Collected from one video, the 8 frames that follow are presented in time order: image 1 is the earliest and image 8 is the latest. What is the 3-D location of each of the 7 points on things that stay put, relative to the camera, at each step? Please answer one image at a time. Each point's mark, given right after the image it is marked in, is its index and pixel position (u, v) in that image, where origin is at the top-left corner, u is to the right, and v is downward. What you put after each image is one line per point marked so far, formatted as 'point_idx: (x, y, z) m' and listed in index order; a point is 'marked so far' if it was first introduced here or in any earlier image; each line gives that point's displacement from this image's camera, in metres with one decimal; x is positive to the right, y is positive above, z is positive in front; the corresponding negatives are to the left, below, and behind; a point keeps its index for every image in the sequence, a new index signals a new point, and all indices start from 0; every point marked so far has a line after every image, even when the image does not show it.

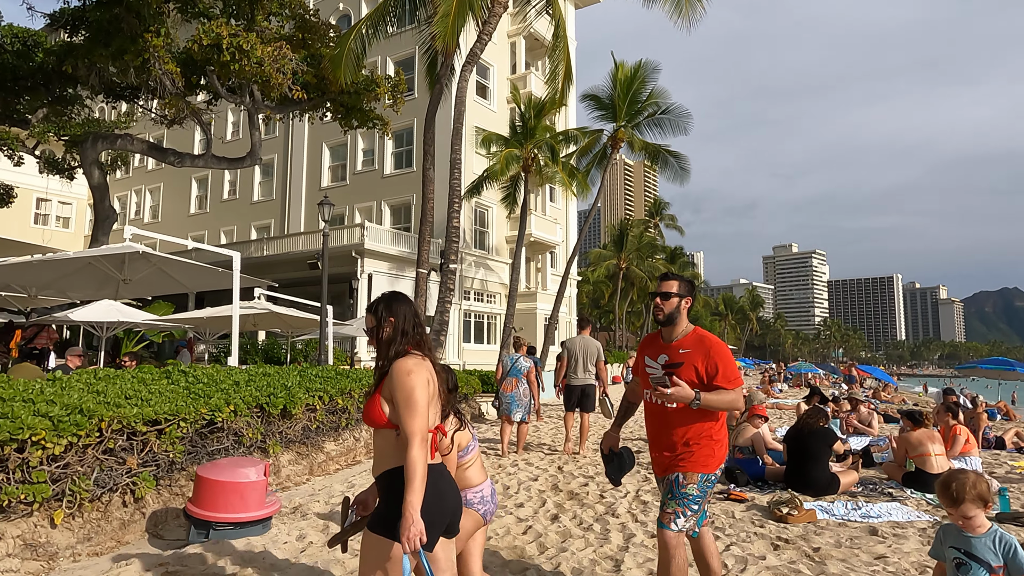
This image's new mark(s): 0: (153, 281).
0: (-4.9, +0.1, +9.0) m
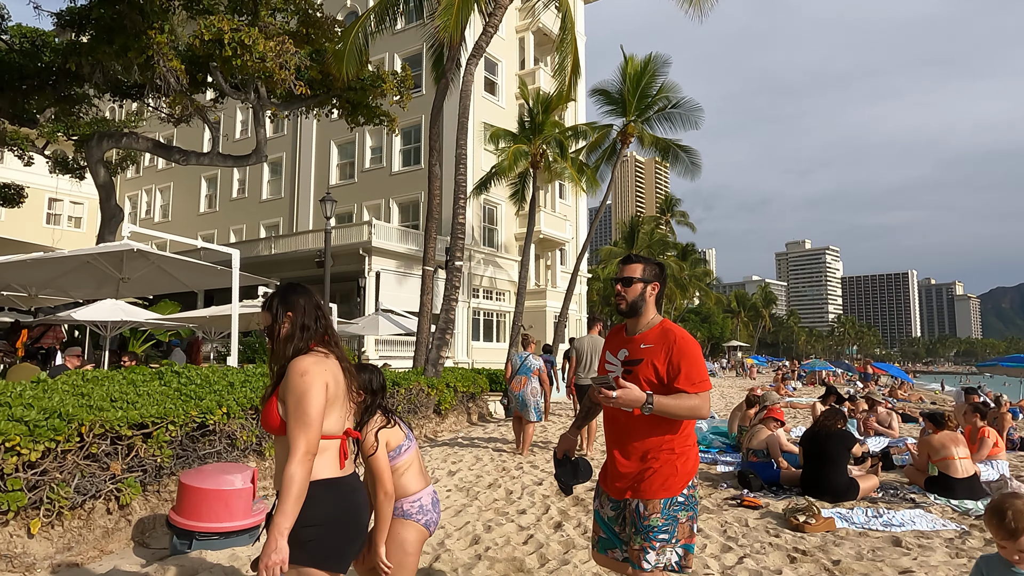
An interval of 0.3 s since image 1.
0: (-4.8, +0.1, +8.9) m
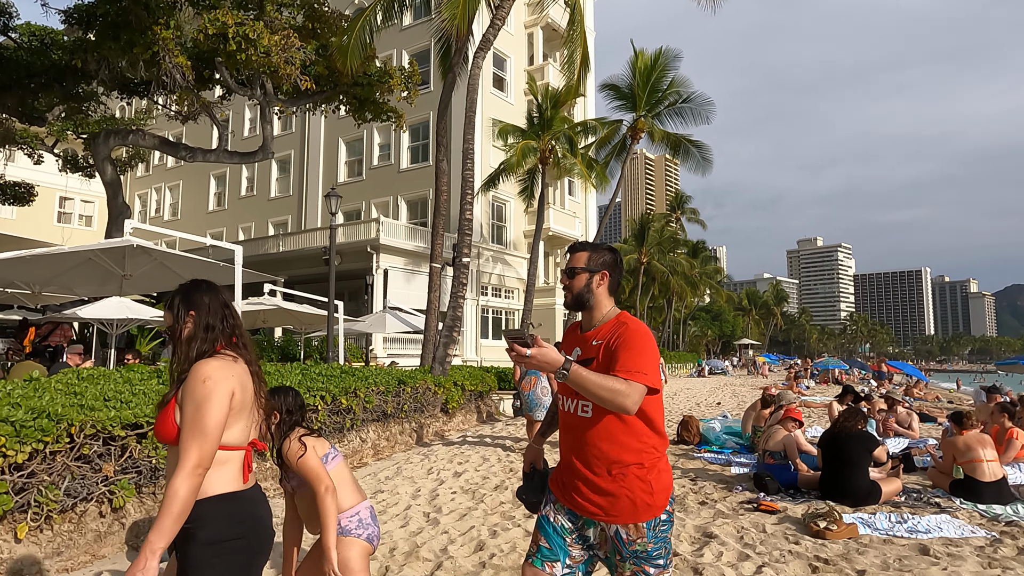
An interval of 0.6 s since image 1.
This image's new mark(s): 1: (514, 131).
0: (-4.7, +0.2, +8.8) m
1: (+0.1, +4.7, +19.8) m
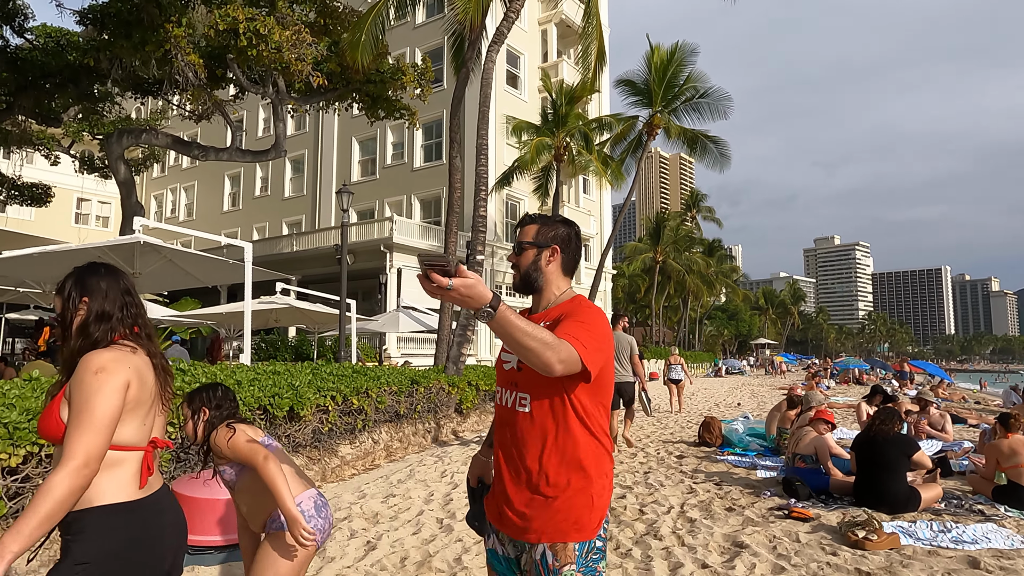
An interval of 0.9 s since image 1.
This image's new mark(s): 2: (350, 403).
0: (-4.5, +0.2, +8.6) m
1: (+0.5, +4.8, +19.6) m
2: (-1.7, -1.2, +6.7) m
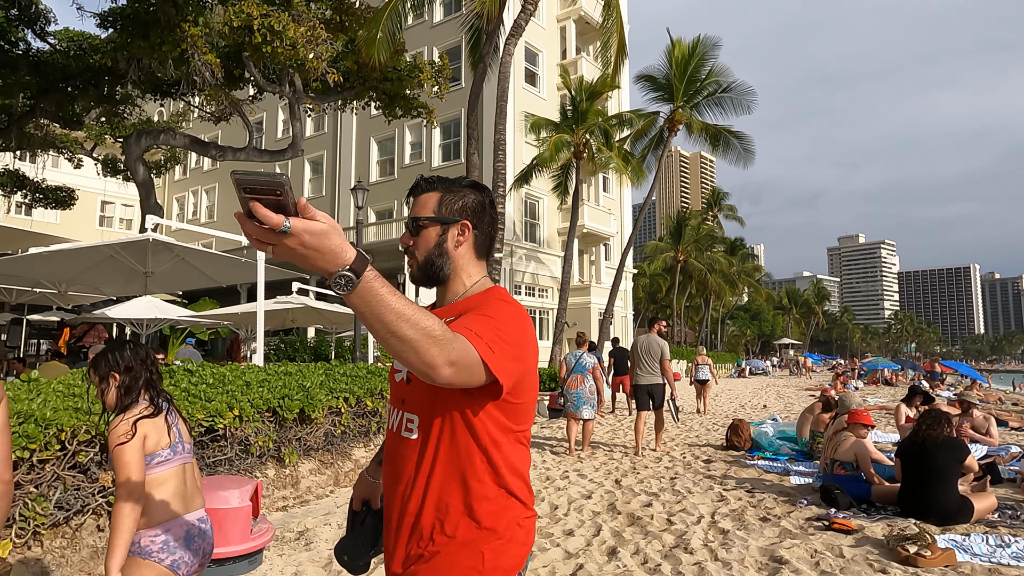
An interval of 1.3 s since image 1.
0: (-4.3, +0.2, +8.5) m
1: (+1.0, +4.8, +19.3) m
2: (-1.5, -1.2, +6.5) m
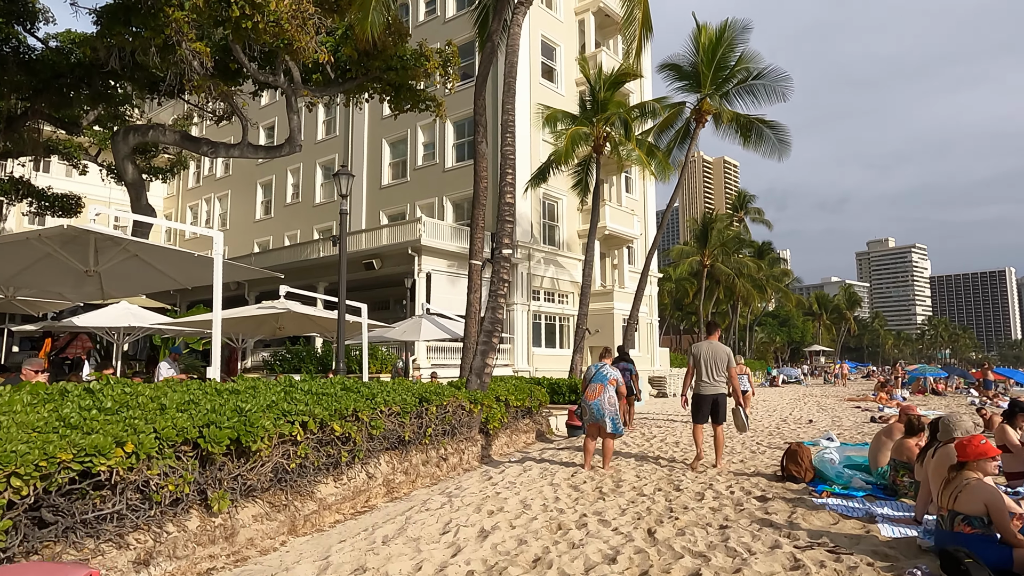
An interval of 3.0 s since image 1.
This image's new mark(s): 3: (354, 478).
0: (-4.2, +0.2, +7.4) m
1: (+1.4, +4.7, +18.0) m
2: (-1.4, -1.1, +5.2) m
3: (-1.4, -1.6, +5.6) m
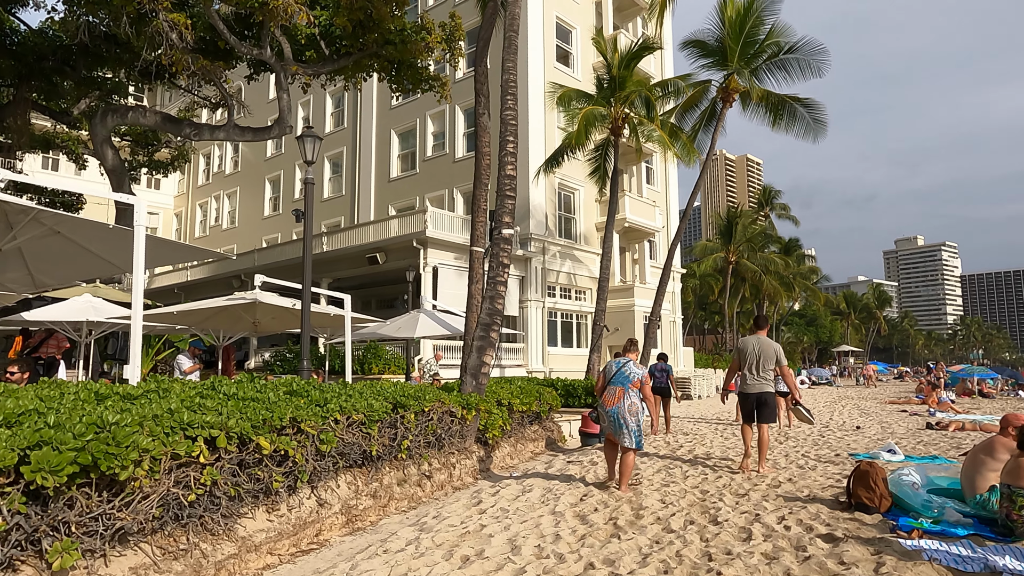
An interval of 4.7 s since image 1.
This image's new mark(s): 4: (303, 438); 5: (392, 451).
0: (-4.2, +0.3, +6.2) m
1: (+1.7, +4.8, +16.7) m
2: (-1.5, -1.0, +4.0) m
3: (-1.4, -1.5, +4.4) m
4: (-1.4, -1.0, +4.4) m
5: (-1.0, -1.4, +5.6) m
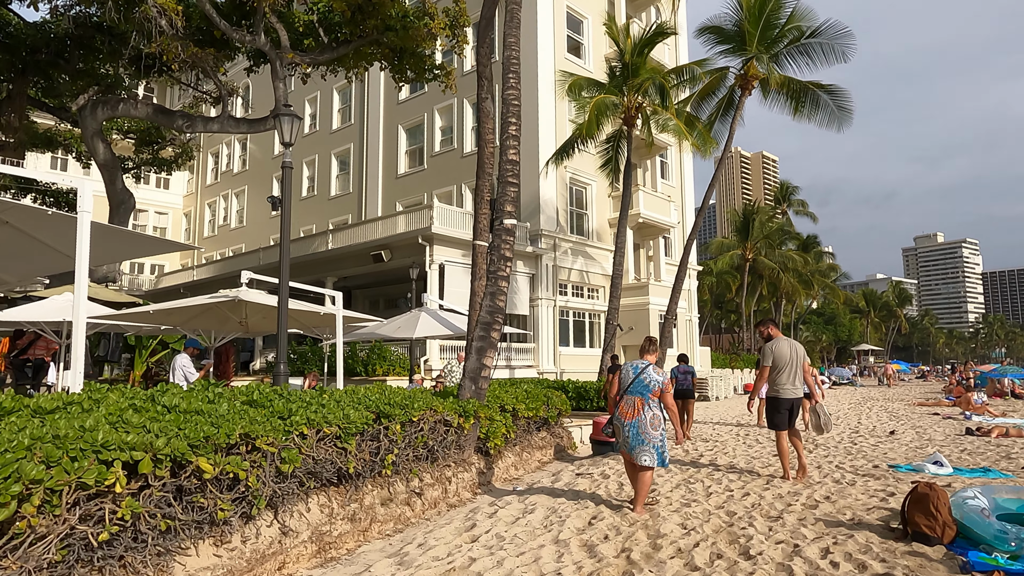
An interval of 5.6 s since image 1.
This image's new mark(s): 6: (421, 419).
0: (-4.3, +0.3, +5.6) m
1: (+1.9, +4.9, +16.0) m
2: (-1.6, -0.9, +3.3) m
3: (-1.5, -1.4, +3.7) m
4: (-1.4, -1.0, +3.7) m
5: (-1.0, -1.3, +4.9) m
6: (-0.8, -1.1, +5.6) m
